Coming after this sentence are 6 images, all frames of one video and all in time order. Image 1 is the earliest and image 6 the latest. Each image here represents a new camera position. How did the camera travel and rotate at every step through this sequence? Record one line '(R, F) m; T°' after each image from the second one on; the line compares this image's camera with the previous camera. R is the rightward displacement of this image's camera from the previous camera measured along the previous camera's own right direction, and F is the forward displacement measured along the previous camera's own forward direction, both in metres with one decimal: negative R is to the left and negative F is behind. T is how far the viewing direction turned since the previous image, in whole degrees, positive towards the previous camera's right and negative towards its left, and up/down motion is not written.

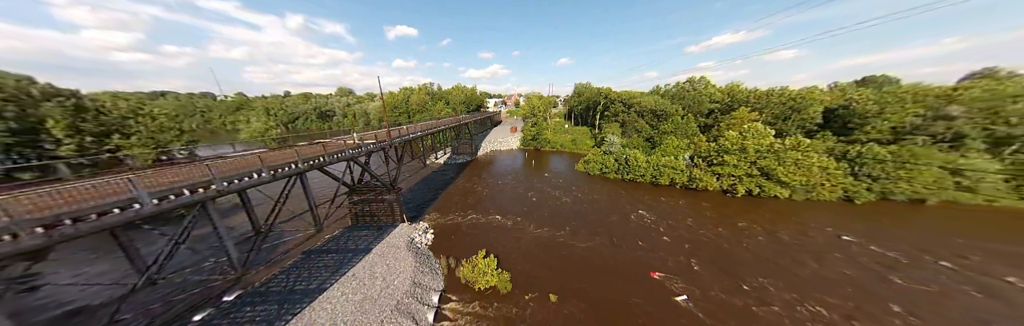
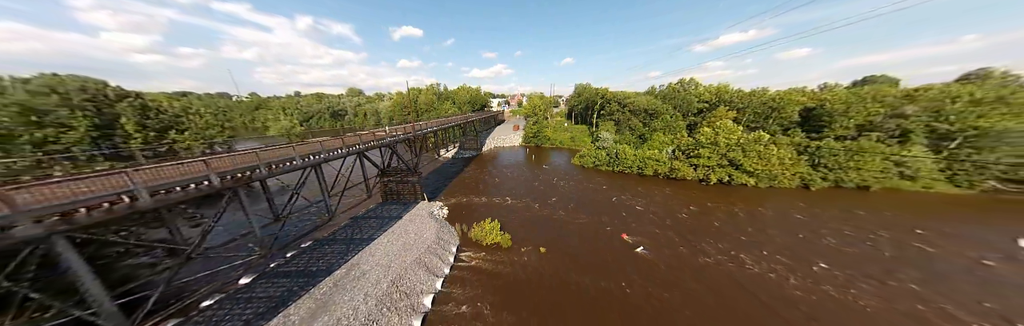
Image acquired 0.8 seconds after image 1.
(+0.3, -3.3) m; -1°
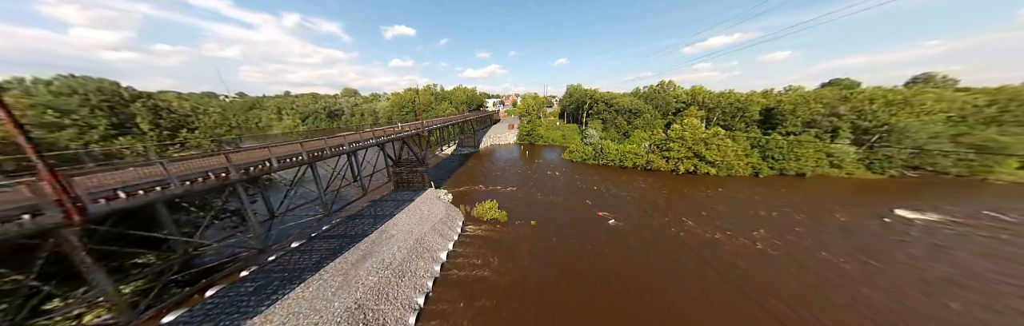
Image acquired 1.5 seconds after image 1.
(-0.1, -3.0) m; +2°
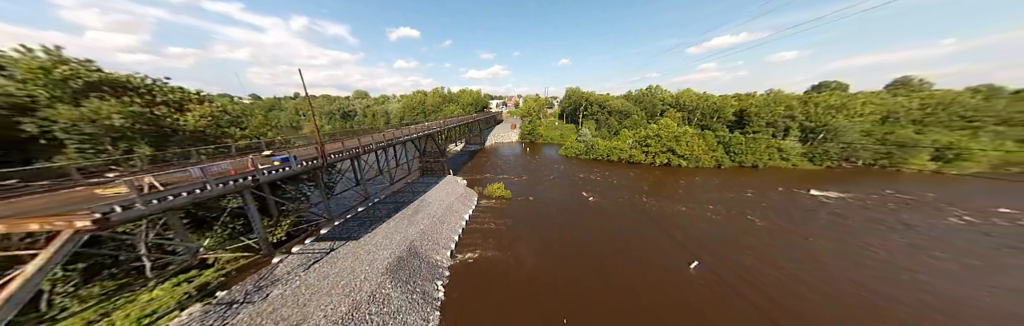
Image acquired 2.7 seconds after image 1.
(-0.1, -5.1) m; -1°
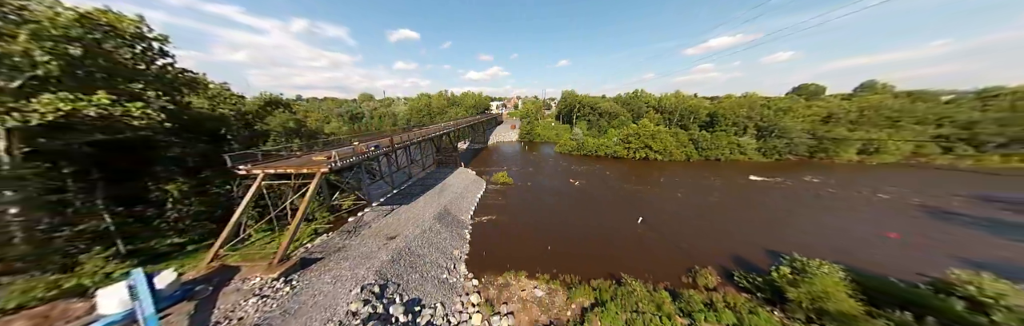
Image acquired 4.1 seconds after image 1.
(-0.3, -5.1) m; 0°
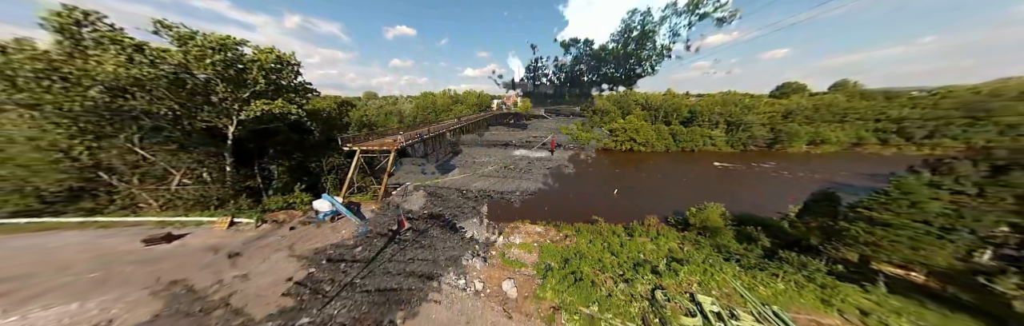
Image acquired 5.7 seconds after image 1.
(-0.7, -5.0) m; 0°
